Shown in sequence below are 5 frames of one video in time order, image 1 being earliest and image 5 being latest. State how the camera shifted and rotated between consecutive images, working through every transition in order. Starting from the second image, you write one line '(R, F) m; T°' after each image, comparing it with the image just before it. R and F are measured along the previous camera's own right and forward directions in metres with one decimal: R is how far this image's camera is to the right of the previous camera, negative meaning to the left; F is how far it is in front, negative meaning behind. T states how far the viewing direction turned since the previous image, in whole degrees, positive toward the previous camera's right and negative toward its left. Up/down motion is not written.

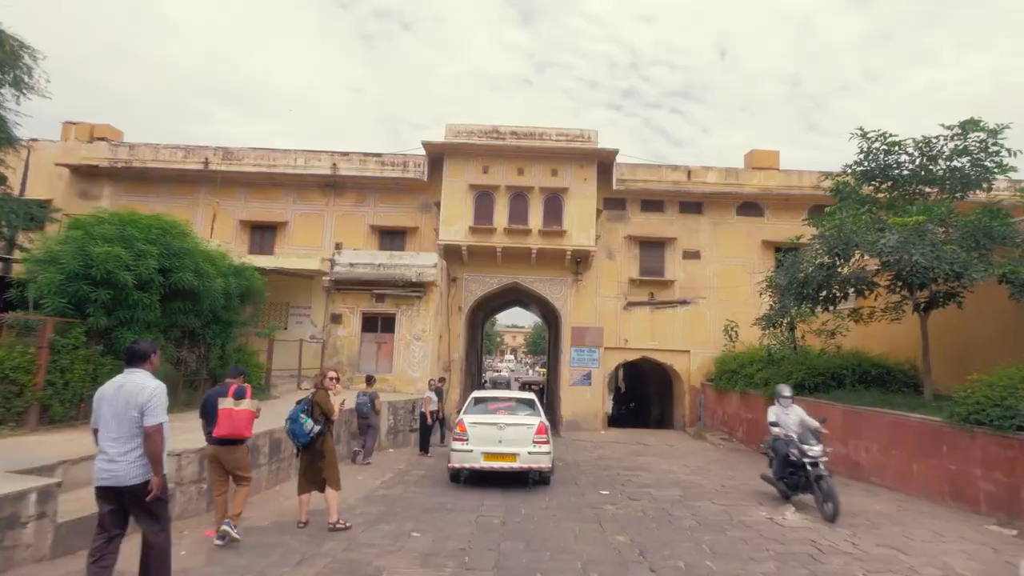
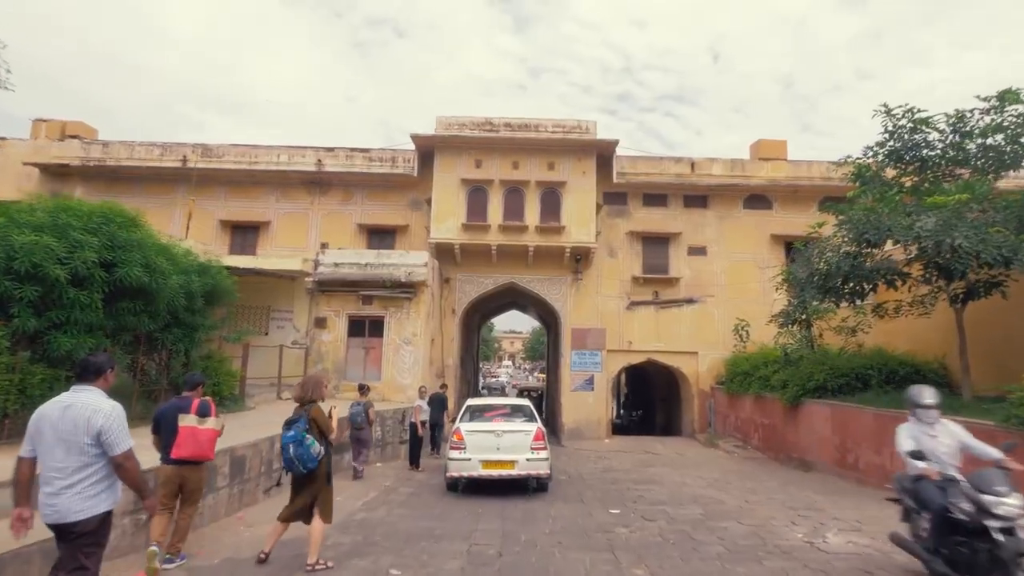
(0.0, +1.0) m; 0°
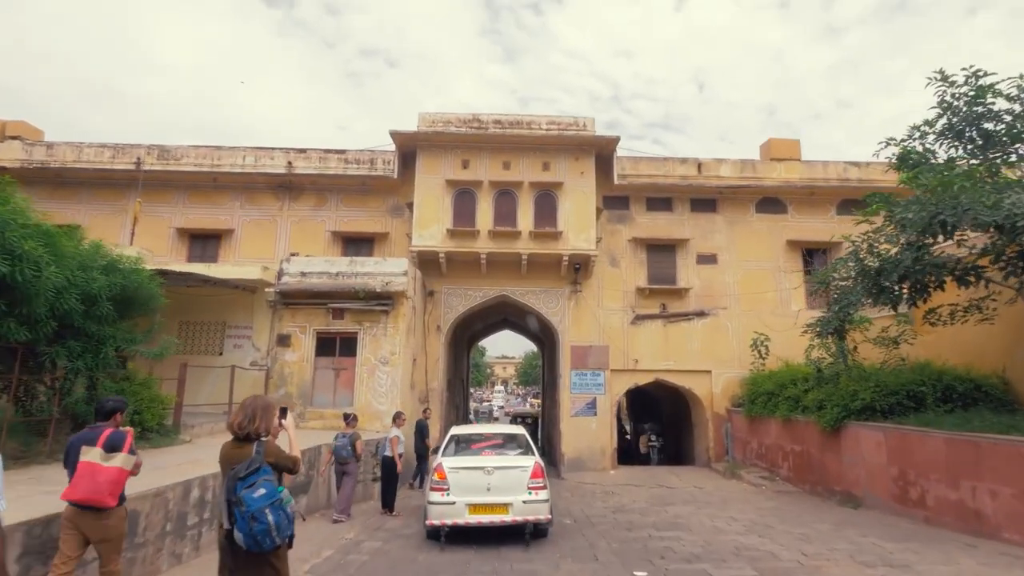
(0.0, +1.7) m; +1°
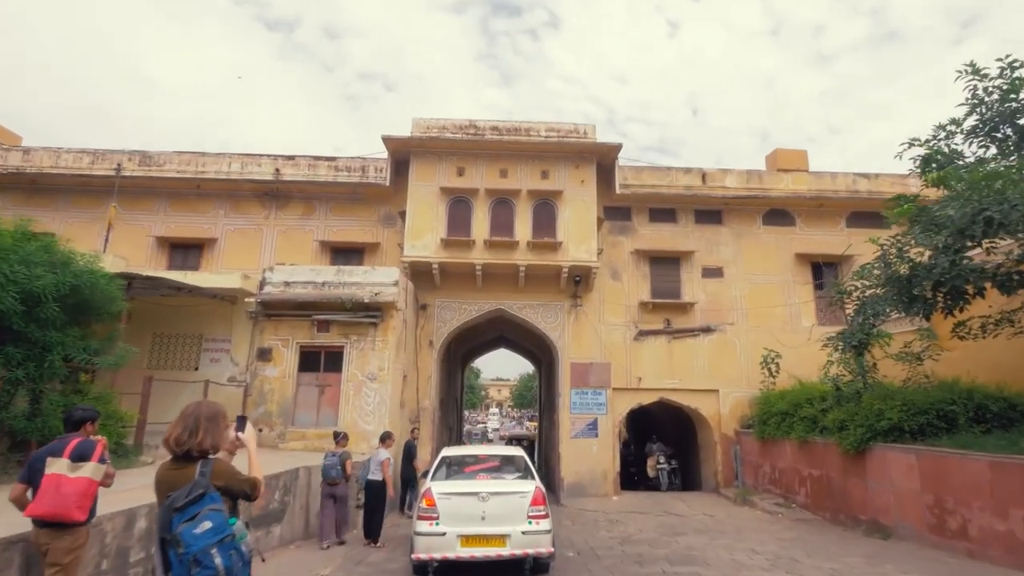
(0.0, +0.7) m; 0°
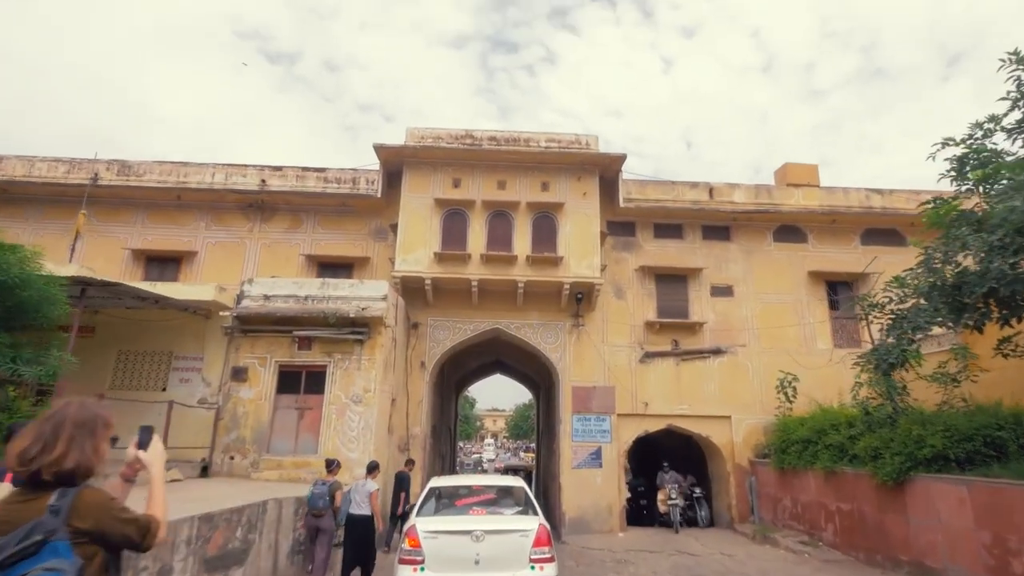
(0.0, +0.9) m; 0°
